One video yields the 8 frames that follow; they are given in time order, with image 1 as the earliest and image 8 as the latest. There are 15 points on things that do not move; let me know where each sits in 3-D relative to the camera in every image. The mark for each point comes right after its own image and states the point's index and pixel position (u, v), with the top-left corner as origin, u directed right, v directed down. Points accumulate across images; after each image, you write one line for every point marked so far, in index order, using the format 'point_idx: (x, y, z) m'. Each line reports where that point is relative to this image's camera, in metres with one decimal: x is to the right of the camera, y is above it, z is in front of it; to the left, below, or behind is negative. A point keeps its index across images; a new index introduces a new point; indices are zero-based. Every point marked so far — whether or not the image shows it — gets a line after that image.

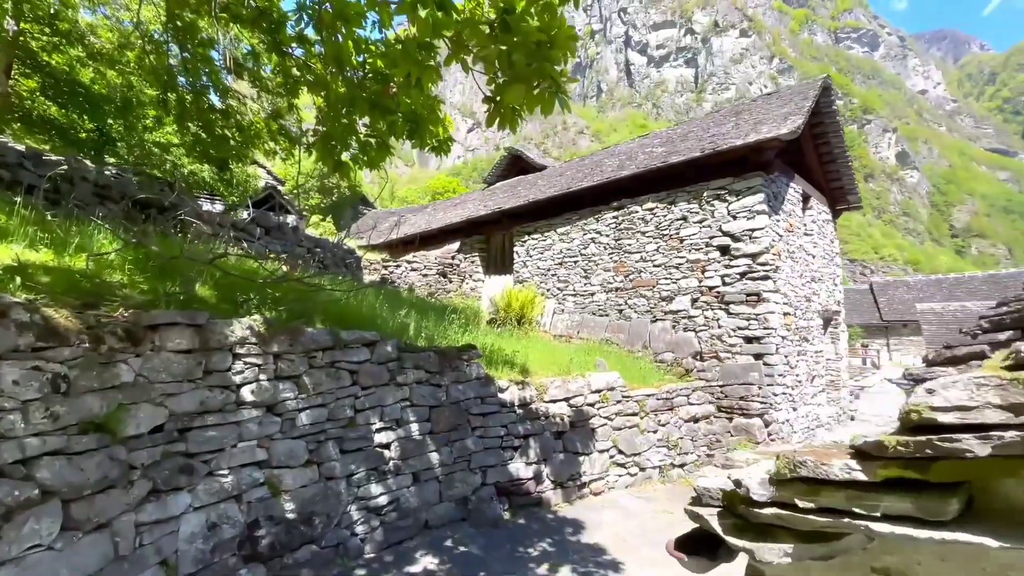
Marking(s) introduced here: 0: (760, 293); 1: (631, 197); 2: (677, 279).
0: (+4.2, -0.1, +8.1) m
1: (+2.6, +2.0, +10.2) m
2: (+3.2, +0.2, +9.1) m
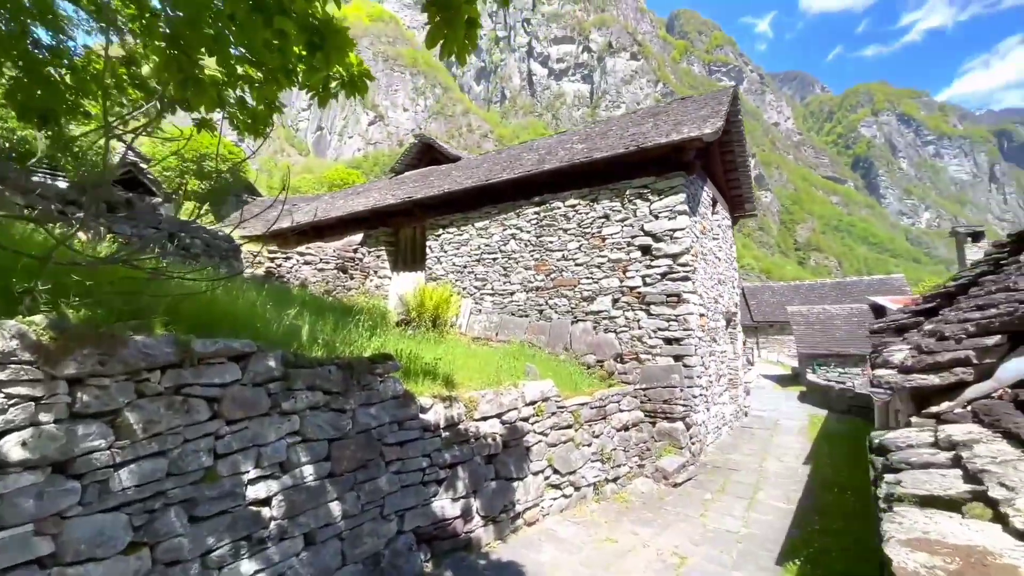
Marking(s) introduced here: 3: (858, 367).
0: (+2.8, -0.1, +7.9) m
1: (+0.8, +2.0, +9.6) m
2: (+1.7, +0.2, +8.8) m
3: (+13.8, -3.1, +18.7) m
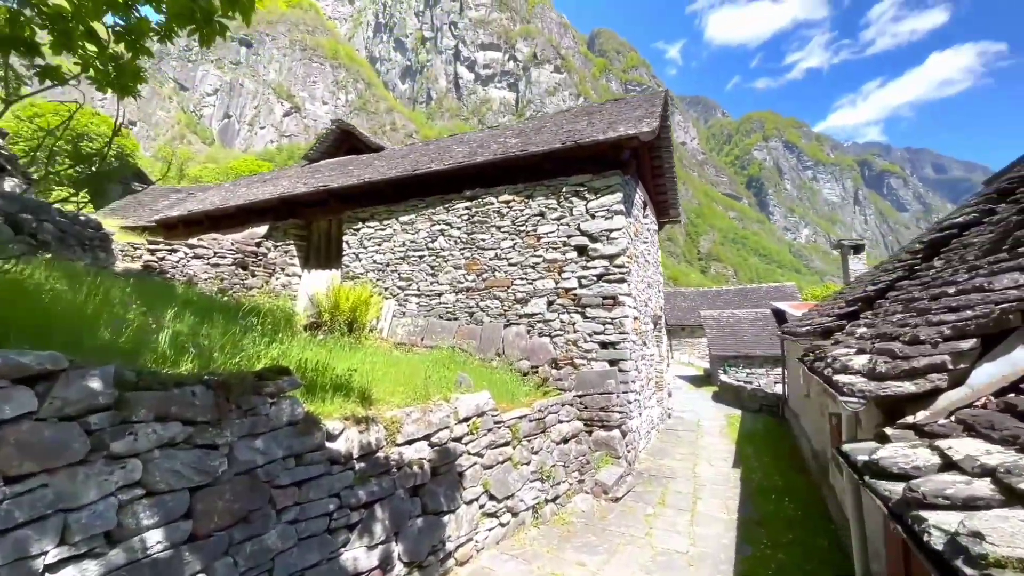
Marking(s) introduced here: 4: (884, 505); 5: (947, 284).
0: (+1.7, -0.1, +7.6) m
1: (-0.5, +2.0, +9.0) m
2: (+0.4, +0.2, +8.3) m
3: (+10.8, -3.4, +20.0) m
4: (+1.7, -1.0, +2.1) m
5: (+3.6, 0.0, +3.8) m
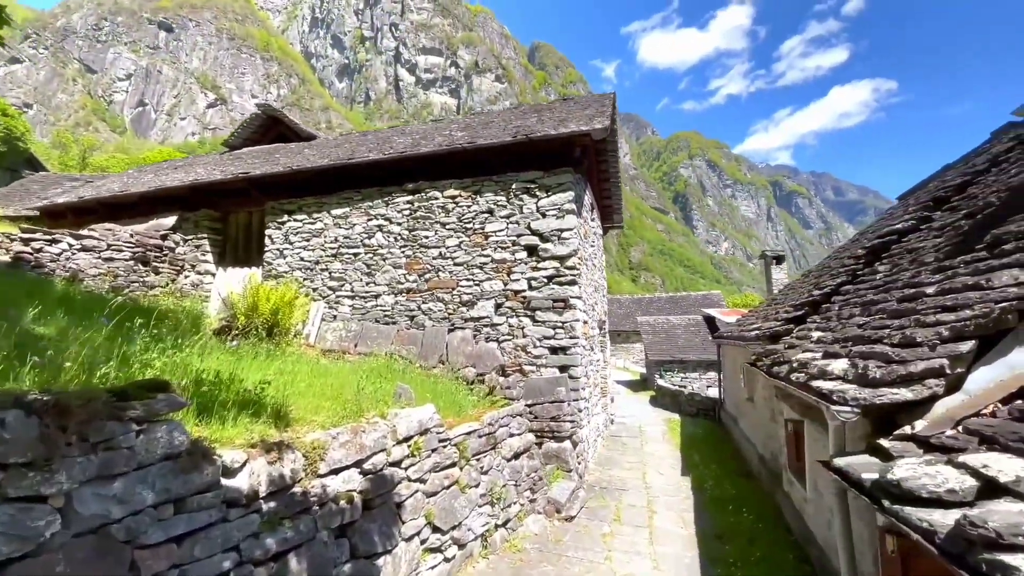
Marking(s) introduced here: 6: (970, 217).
0: (+0.9, -0.2, +7.2) m
1: (-1.5, +2.0, +8.4) m
2: (-0.5, +0.1, +7.7) m
3: (+8.2, -3.7, +20.7) m
4: (+1.5, -0.9, +1.7) m
5: (+3.2, 0.0, +3.7) m
6: (+4.4, +0.7, +4.4) m
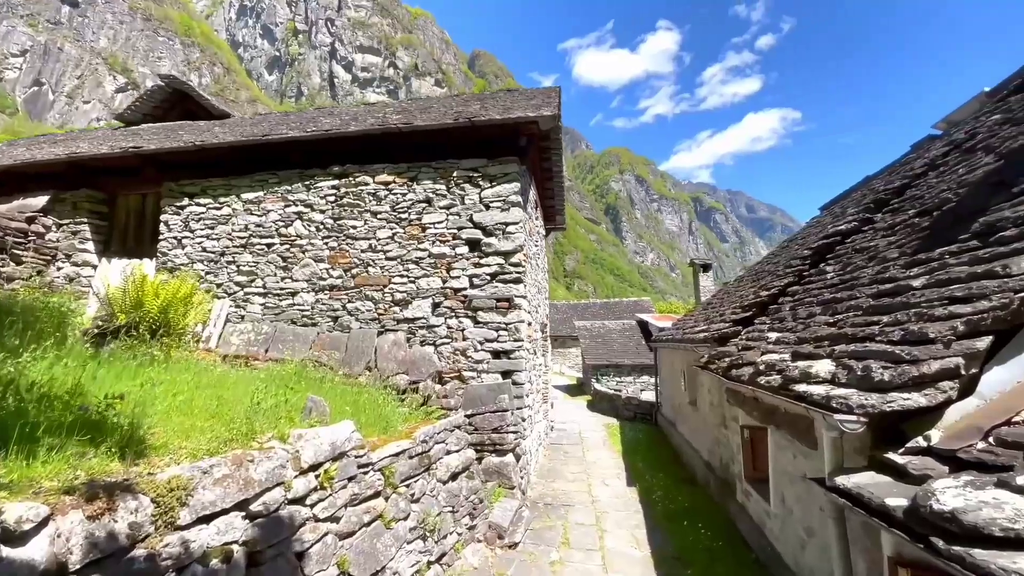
0: (0.0, -0.1, +6.6) m
1: (-2.5, +2.0, +7.5) m
2: (-1.4, +0.2, +6.9) m
3: (+5.4, -3.9, +20.9) m
4: (+1.4, -0.8, +1.3) m
5: (+2.8, 0.0, +3.5) m
6: (+3.9, +0.7, +4.3) m
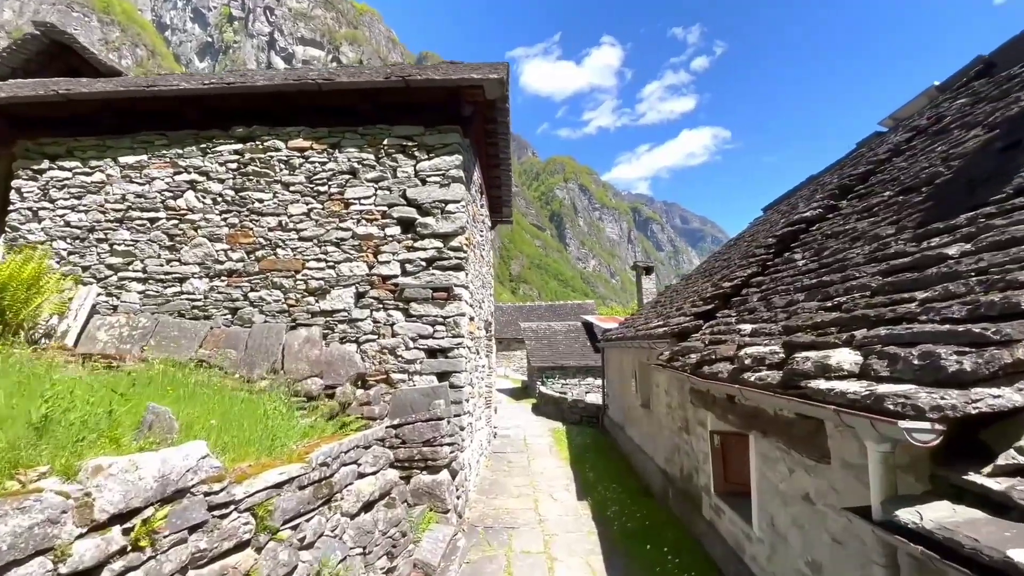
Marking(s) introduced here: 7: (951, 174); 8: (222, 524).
0: (-0.8, 0.0, +5.7) m
1: (-3.3, +2.2, +6.3) m
2: (-2.2, +0.3, +5.9) m
3: (+2.9, -4.0, +20.5) m
4: (+1.2, -0.7, +0.5) m
5: (+2.4, +0.2, +2.9) m
6: (+3.4, +0.8, +3.9) m
7: (+3.3, +0.9, +3.5) m
8: (-1.4, -1.1, +2.3) m
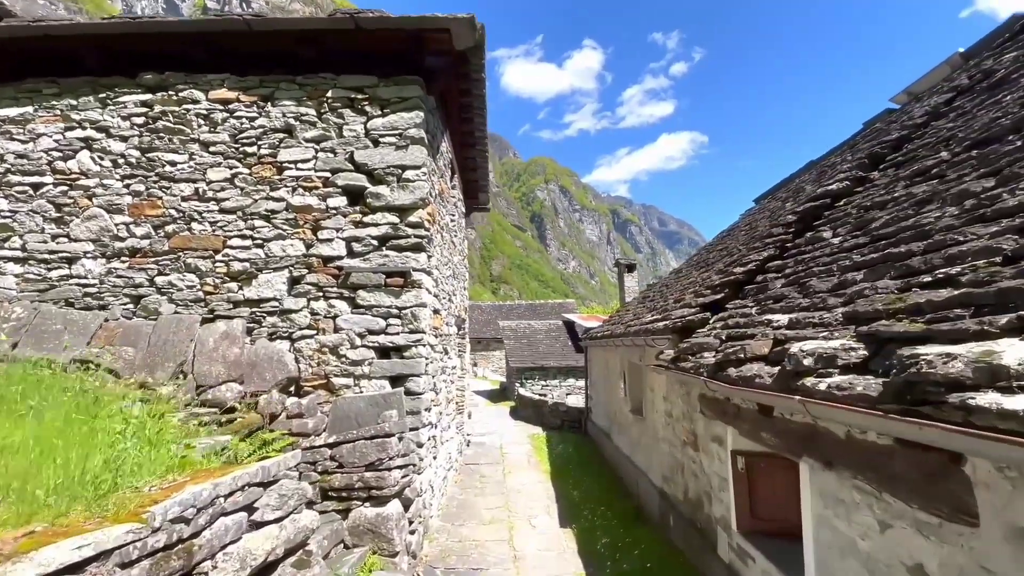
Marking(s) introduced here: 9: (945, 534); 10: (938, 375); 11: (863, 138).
0: (-1.1, +0.2, +4.7) m
1: (-3.6, +2.4, +5.1) m
2: (-2.5, +0.5, +4.8) m
3: (+1.9, -3.8, +19.6) m
4: (+1.2, -0.5, -0.4) m
5: (+2.2, +0.3, +2.0) m
6: (+3.2, +0.9, +3.0) m
7: (+3.1, +1.0, +2.6) m
8: (-1.6, -1.0, +1.2) m
9: (+1.6, -0.9, +1.7) m
10: (+1.4, -0.3, +1.5) m
11: (+5.1, +2.2, +6.8) m
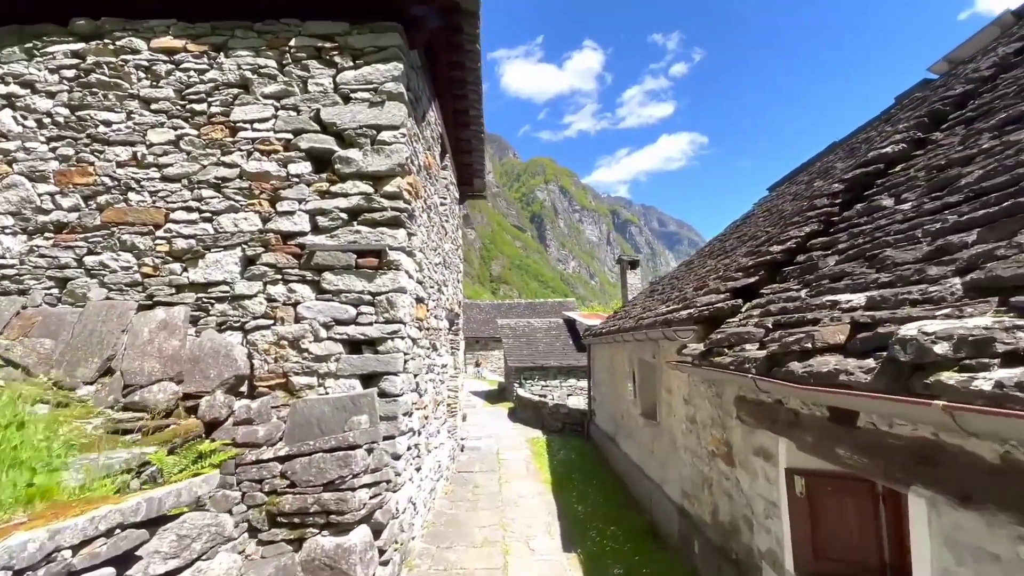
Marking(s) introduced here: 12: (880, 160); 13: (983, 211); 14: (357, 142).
0: (-1.1, +0.3, +3.9) m
1: (-3.7, +2.5, +4.4) m
2: (-2.6, +0.7, +4.0) m
3: (+1.9, -3.7, +18.8) m
4: (+1.1, -0.4, -1.2) m
5: (+2.2, +0.5, +1.3) m
6: (+3.1, +1.1, +2.3) m
7: (+3.1, +1.2, +1.9) m
8: (-1.6, -0.8, +0.5) m
9: (+1.5, -0.7, +1.0) m
10: (+1.3, -0.1, +0.8) m
11: (+5.1, +2.3, +6.0) m
12: (+3.2, +1.1, +4.1) m
13: (+2.3, +0.4, +2.2) m
14: (-1.4, +1.3, +4.1) m
